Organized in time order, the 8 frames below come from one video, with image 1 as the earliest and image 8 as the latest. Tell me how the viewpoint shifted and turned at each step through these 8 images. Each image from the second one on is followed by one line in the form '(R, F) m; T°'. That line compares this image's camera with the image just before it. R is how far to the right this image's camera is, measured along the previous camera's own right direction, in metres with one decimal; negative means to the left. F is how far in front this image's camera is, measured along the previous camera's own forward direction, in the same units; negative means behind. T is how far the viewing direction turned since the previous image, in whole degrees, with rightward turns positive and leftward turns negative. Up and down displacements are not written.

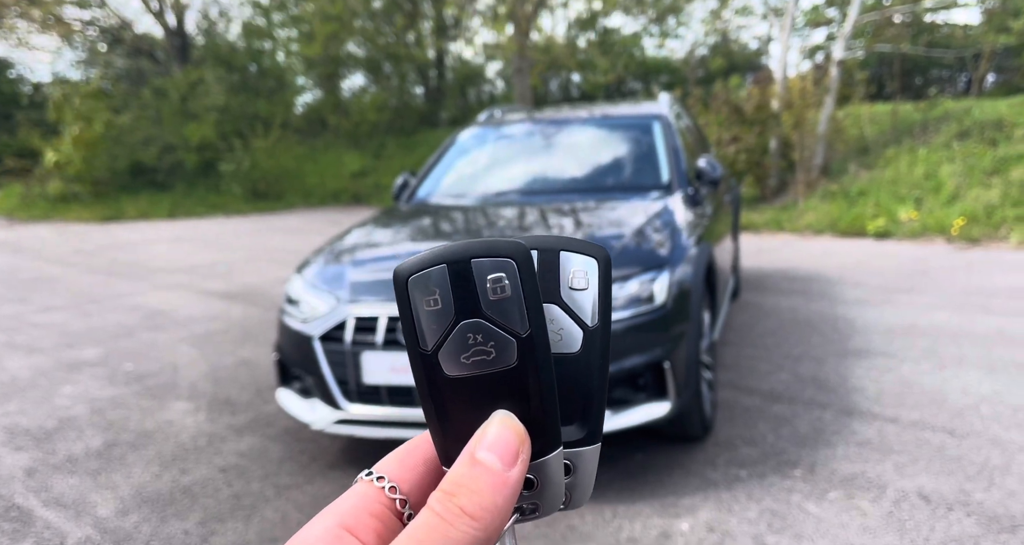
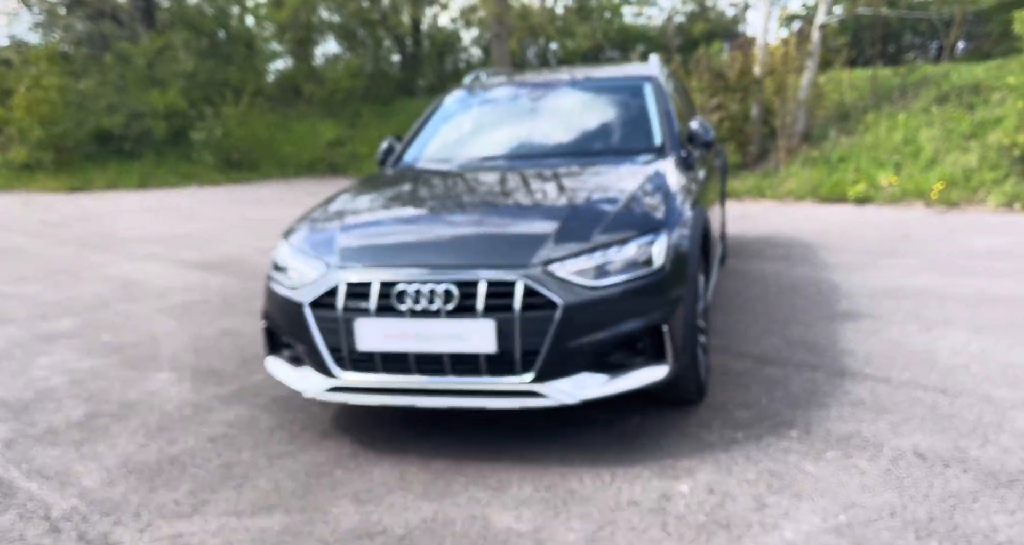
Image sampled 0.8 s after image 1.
(-0.1, +0.1) m; +1°
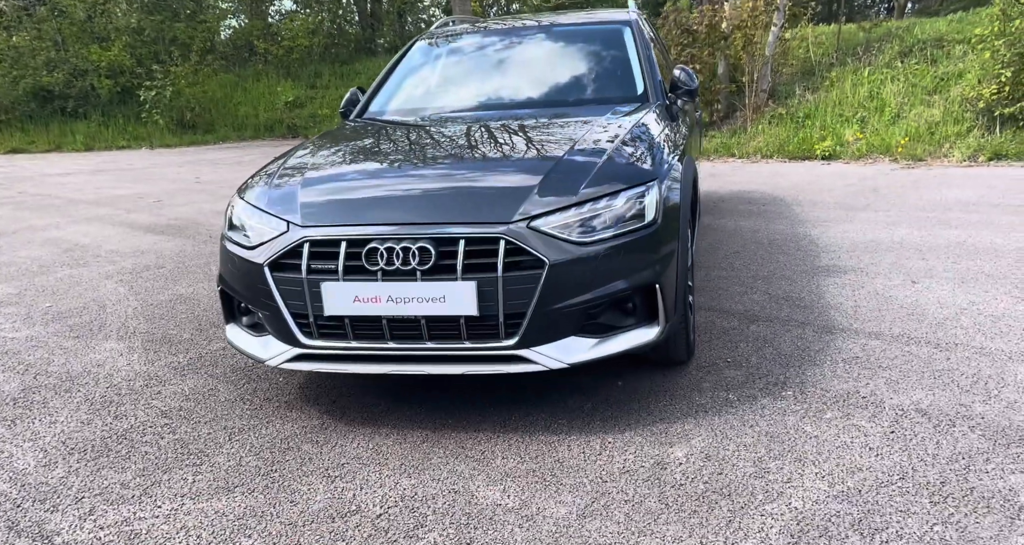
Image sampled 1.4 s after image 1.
(-0.1, +0.2) m; +2°
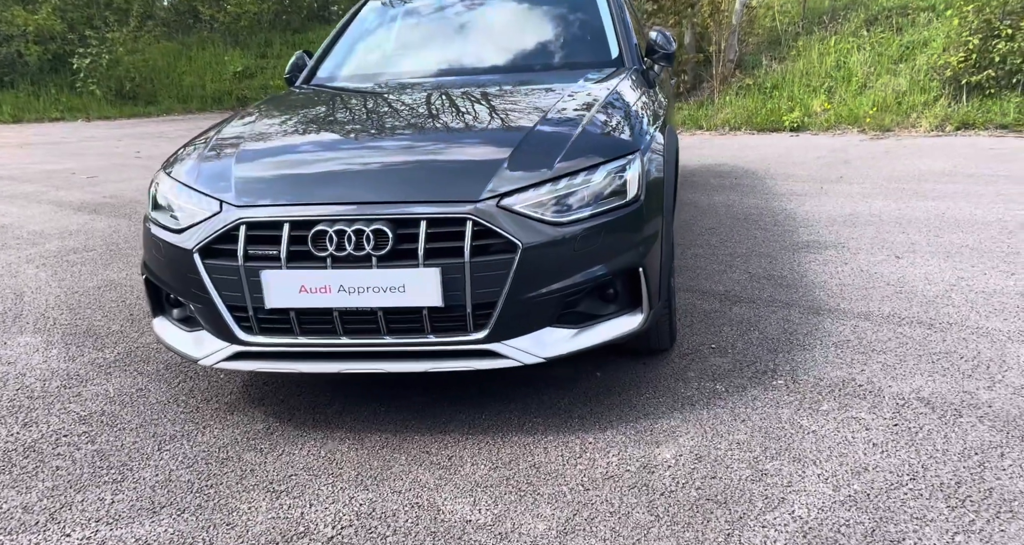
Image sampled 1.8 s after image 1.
(0.0, +0.3) m; +2°
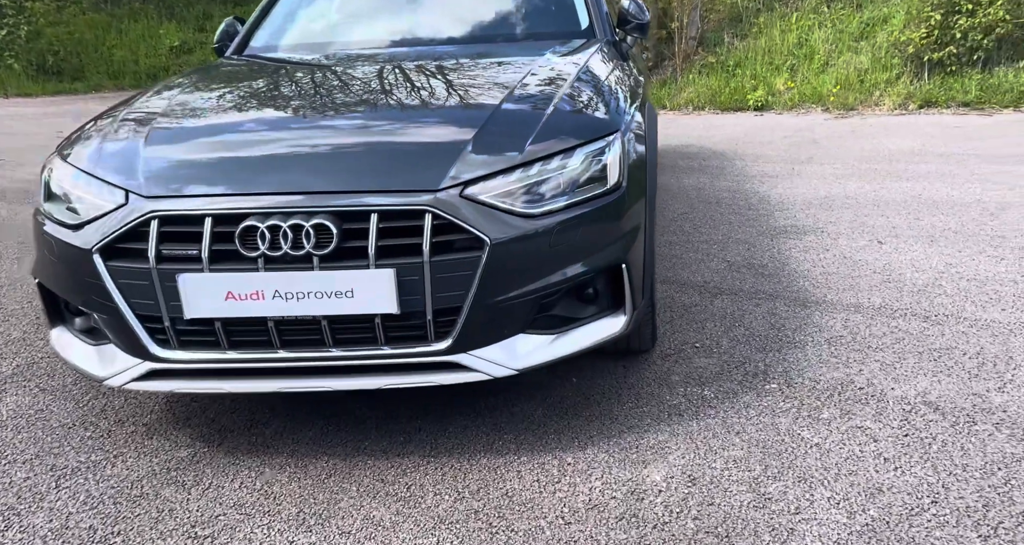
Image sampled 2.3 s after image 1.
(0.0, +0.3) m; +3°
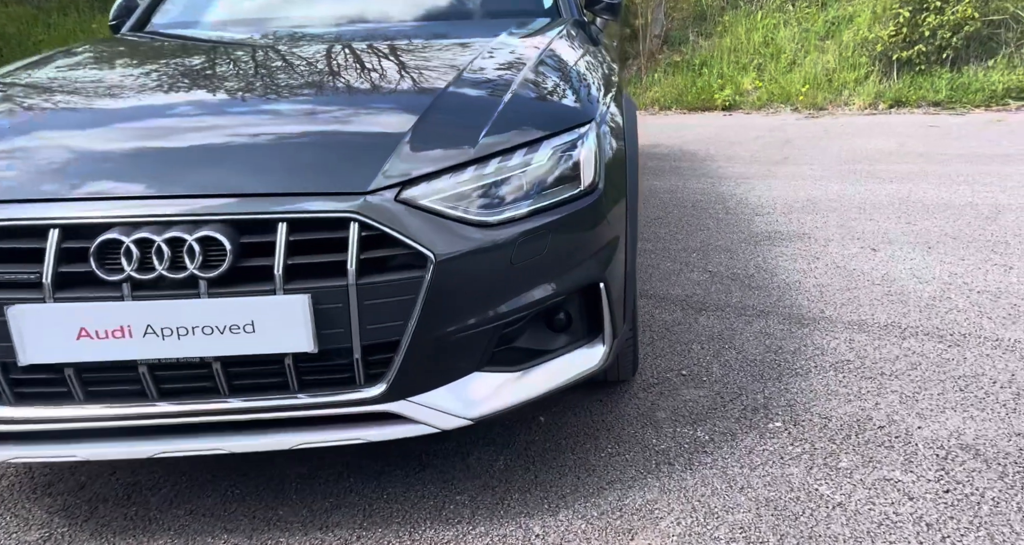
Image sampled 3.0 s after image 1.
(0.0, +0.5) m; +2°
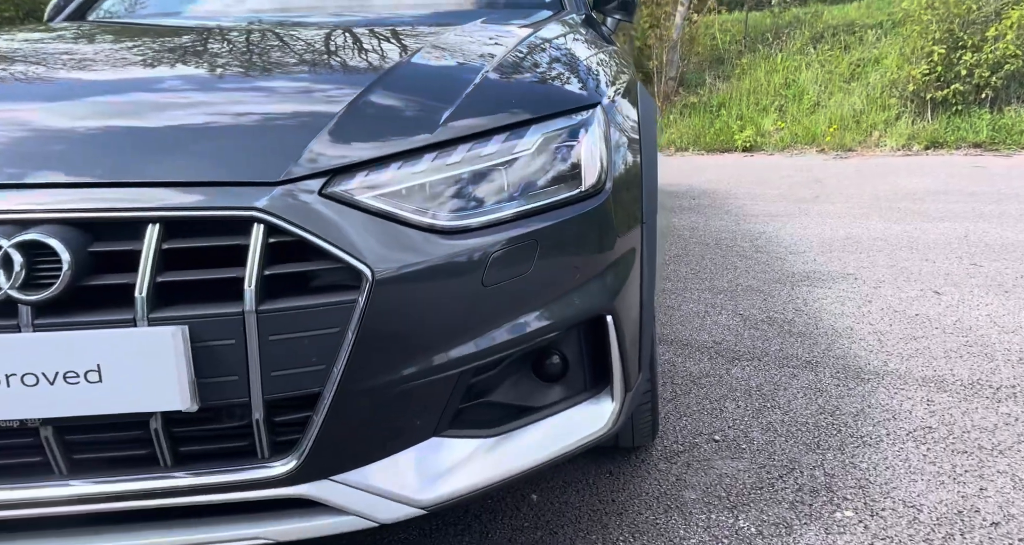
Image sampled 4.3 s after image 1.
(+0.1, +0.6) m; -1°
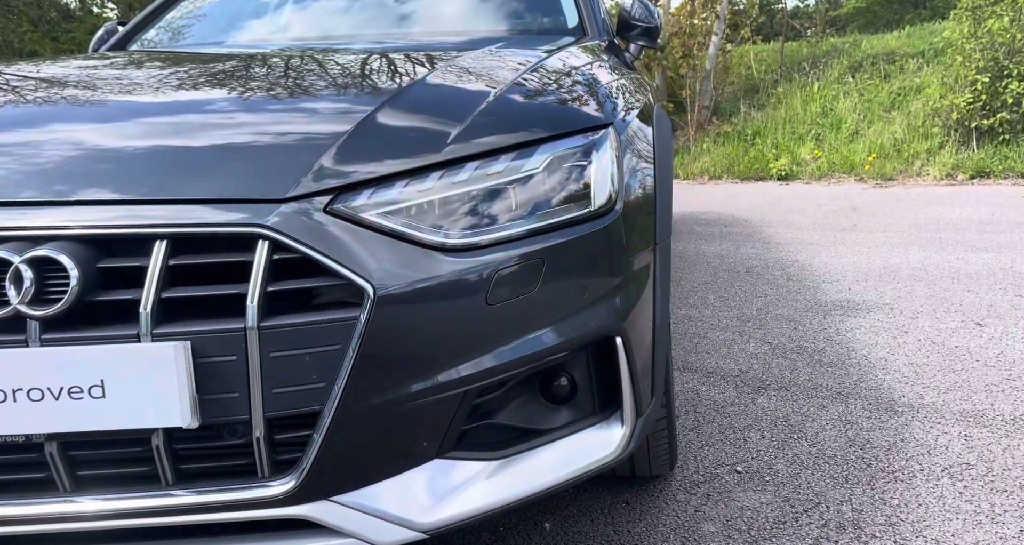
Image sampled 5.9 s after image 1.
(+0.1, 0.0) m; -3°
